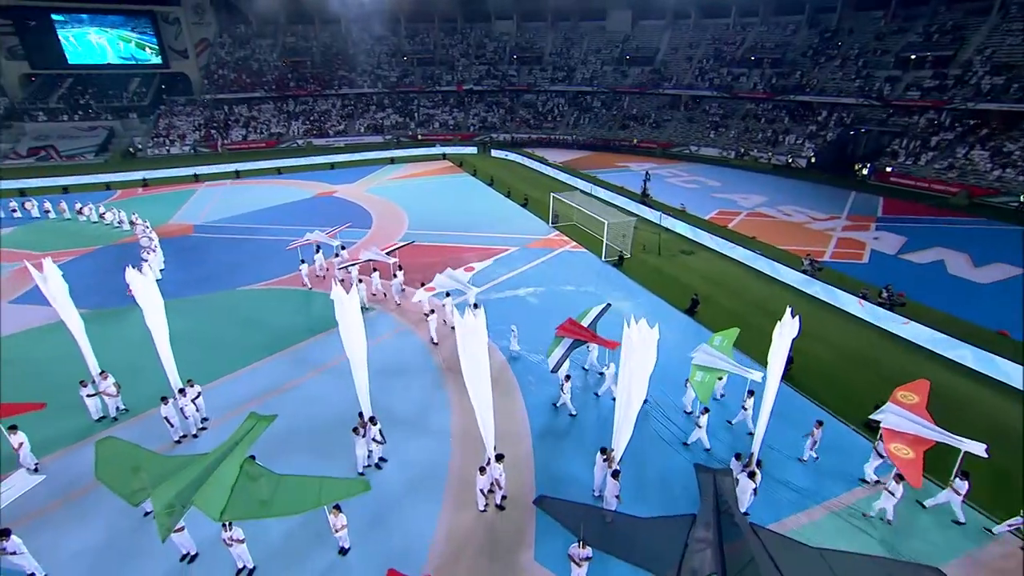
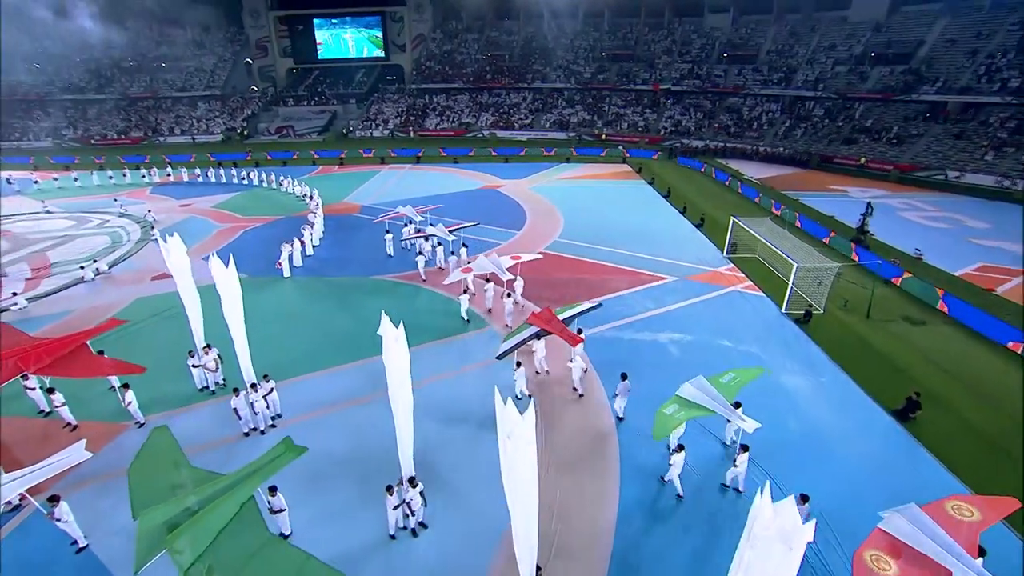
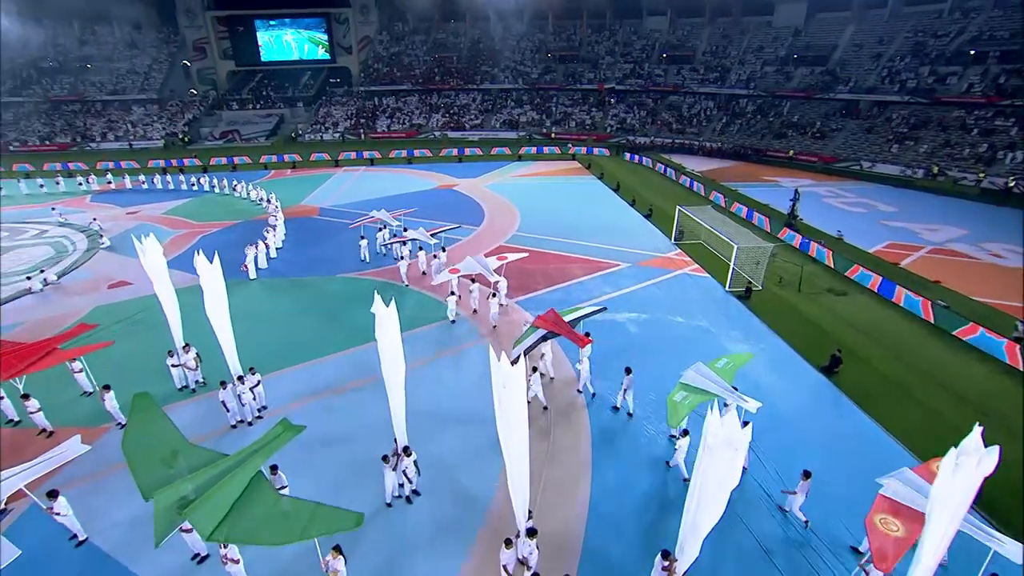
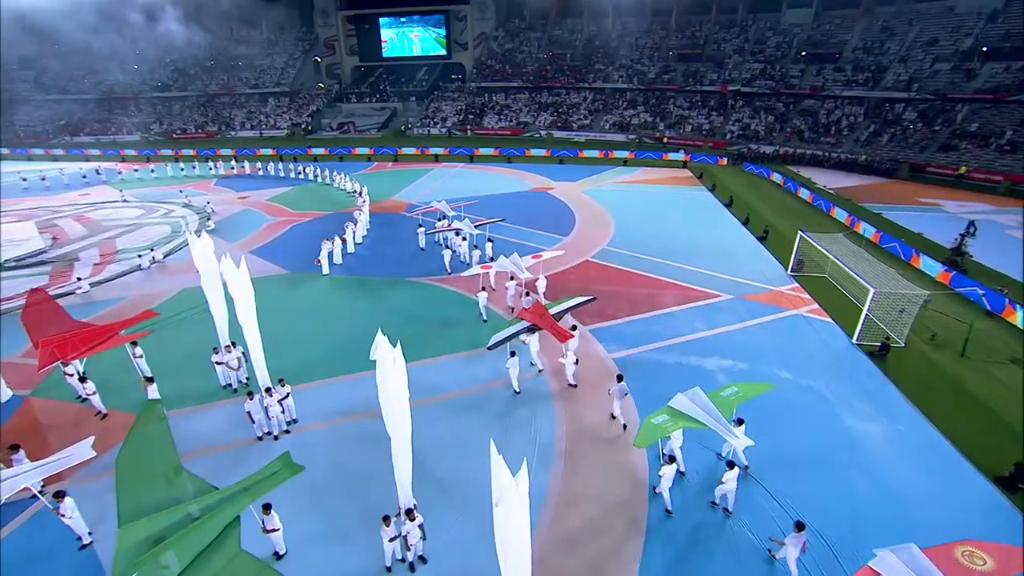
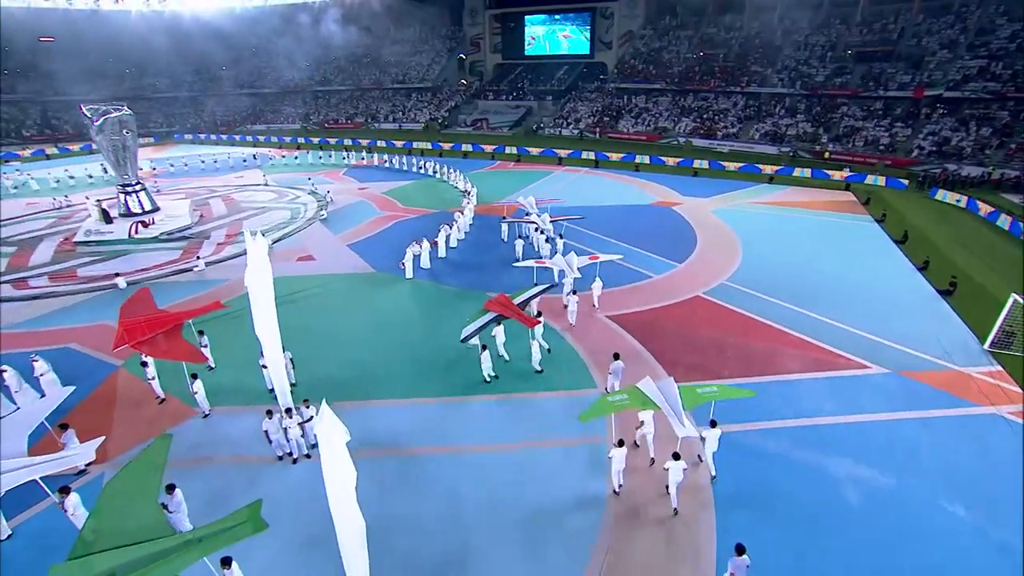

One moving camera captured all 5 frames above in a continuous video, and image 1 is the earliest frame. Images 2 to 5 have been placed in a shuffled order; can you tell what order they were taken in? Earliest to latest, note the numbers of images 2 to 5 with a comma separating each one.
3, 2, 4, 5
